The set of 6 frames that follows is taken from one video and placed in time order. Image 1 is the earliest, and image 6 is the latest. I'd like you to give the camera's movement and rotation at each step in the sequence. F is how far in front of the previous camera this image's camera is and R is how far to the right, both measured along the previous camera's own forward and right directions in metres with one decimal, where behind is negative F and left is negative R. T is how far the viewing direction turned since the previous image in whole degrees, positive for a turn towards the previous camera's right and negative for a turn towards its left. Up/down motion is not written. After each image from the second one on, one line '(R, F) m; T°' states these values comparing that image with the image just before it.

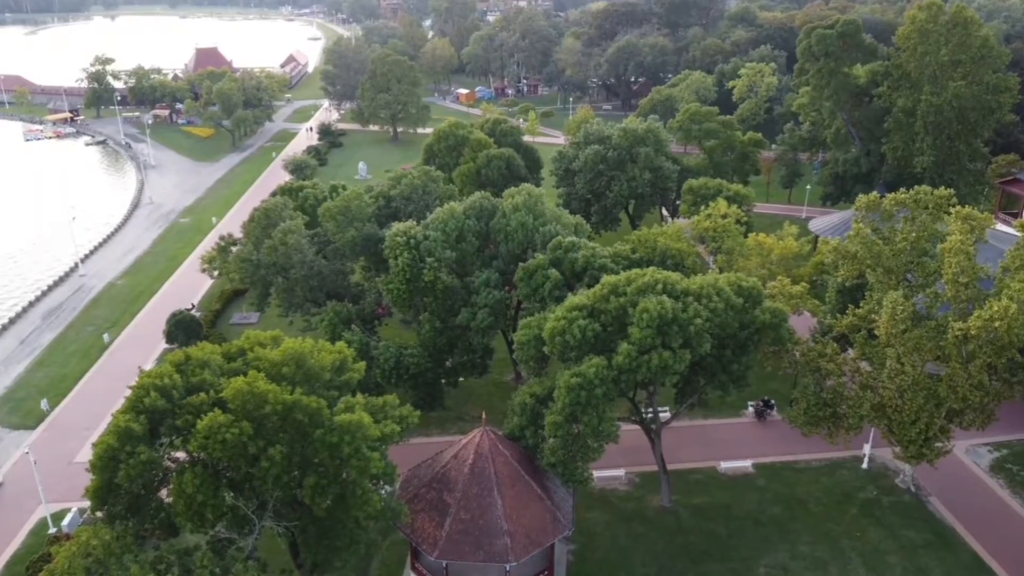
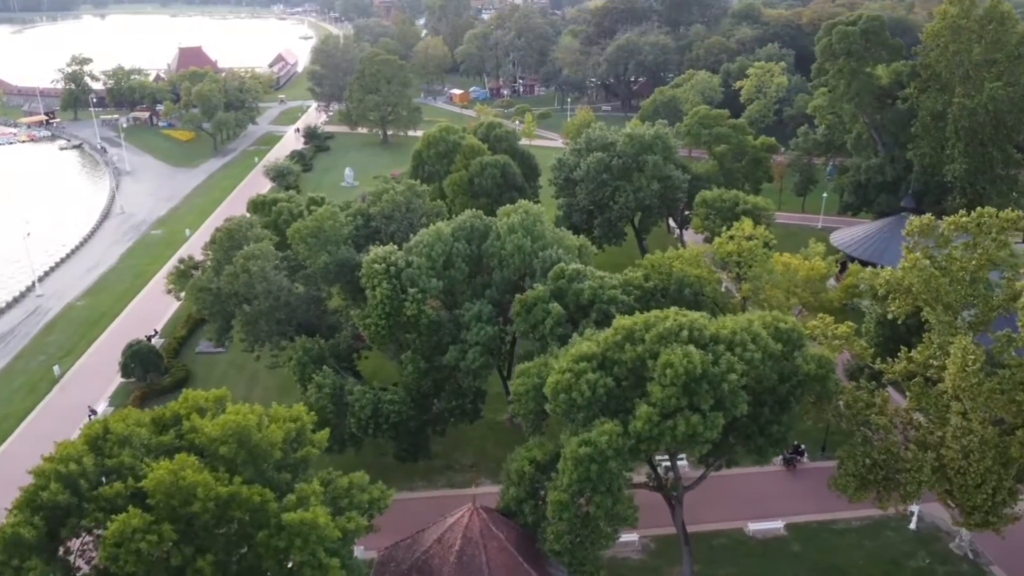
(0.0, +4.3) m; 0°
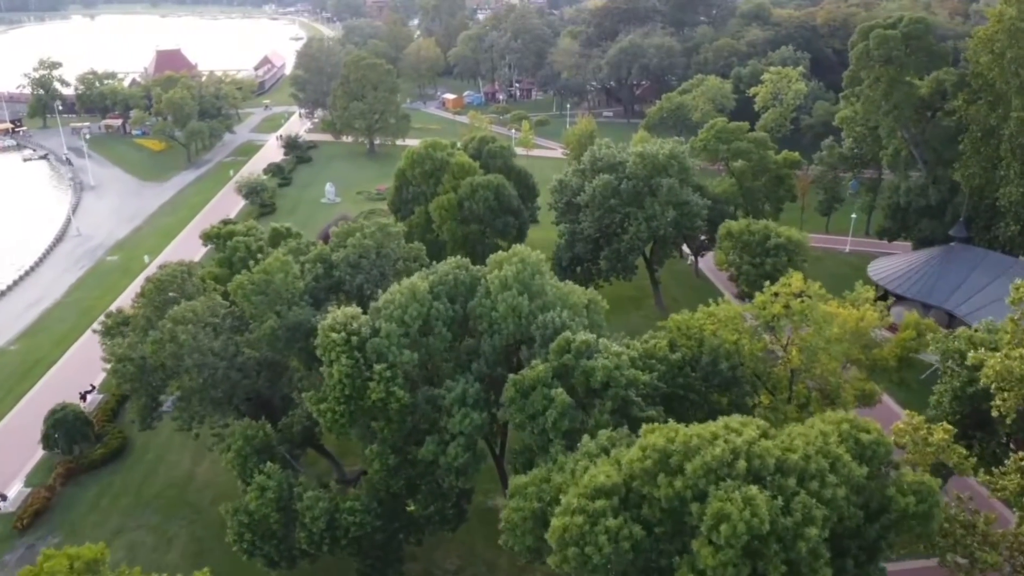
(+0.2, +5.9) m; 0°
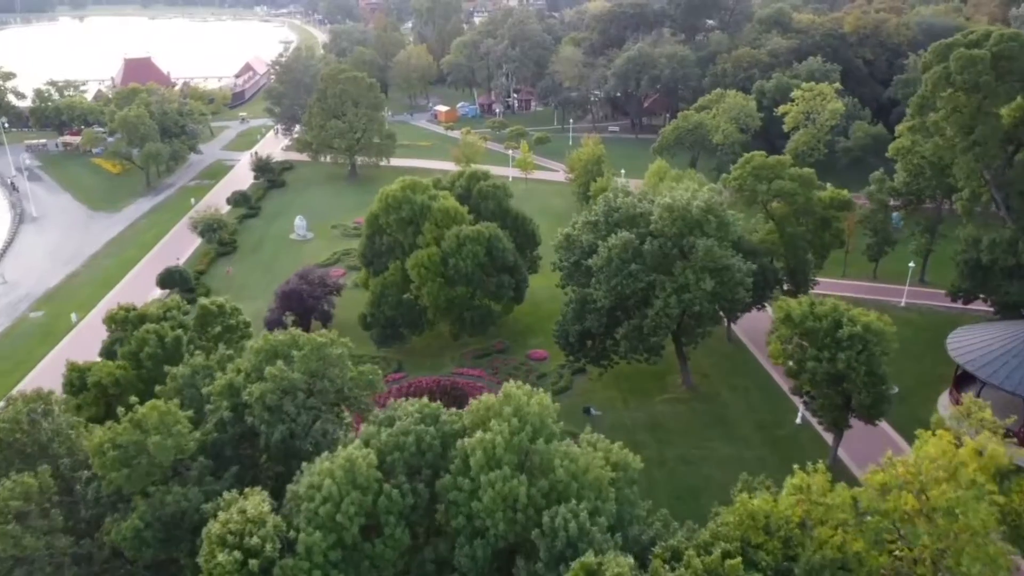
(+0.2, +8.4) m; 0°
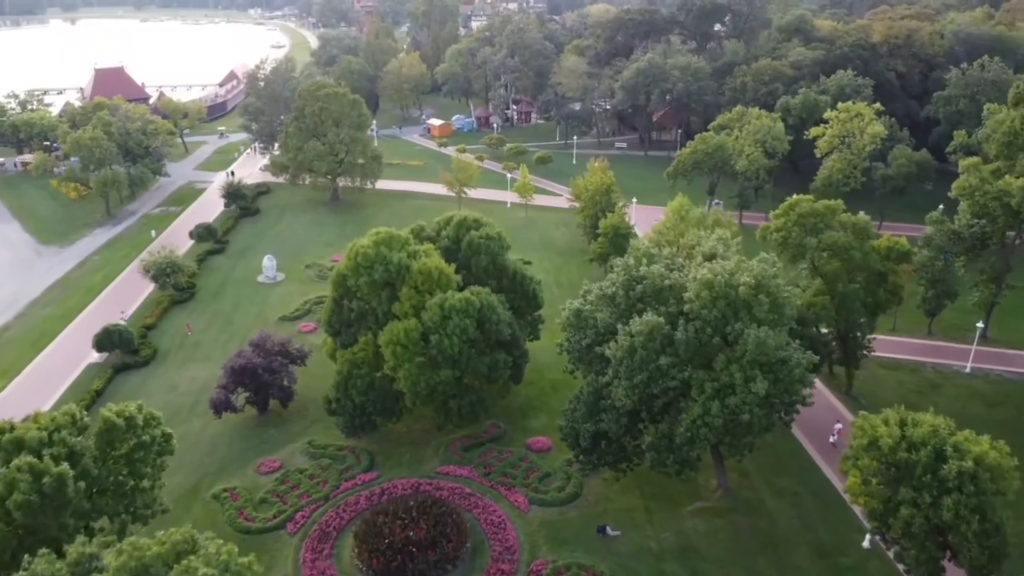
(+0.1, +7.0) m; 0°
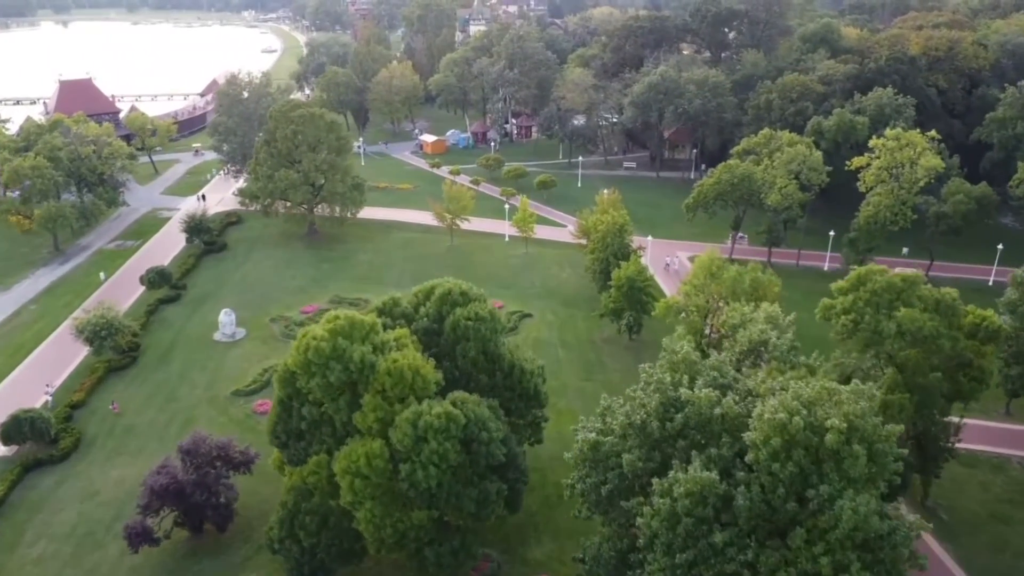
(+0.2, +7.2) m; 0°
